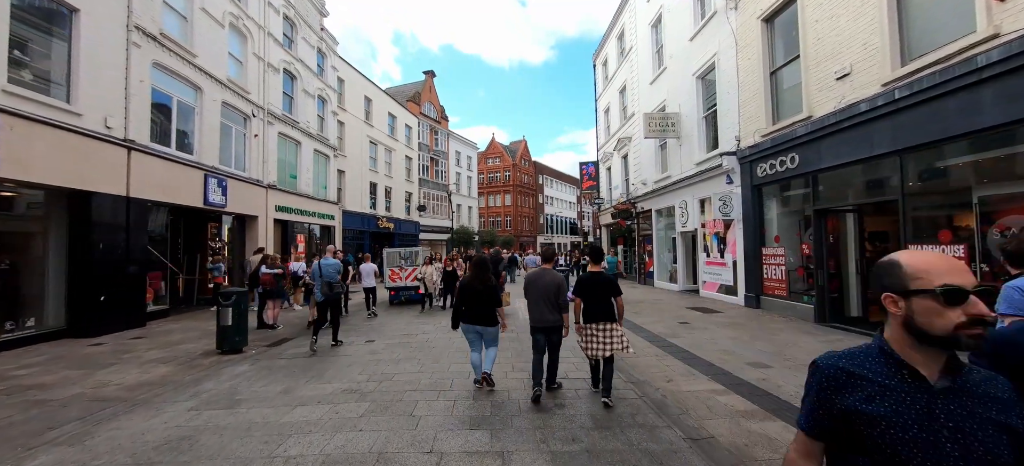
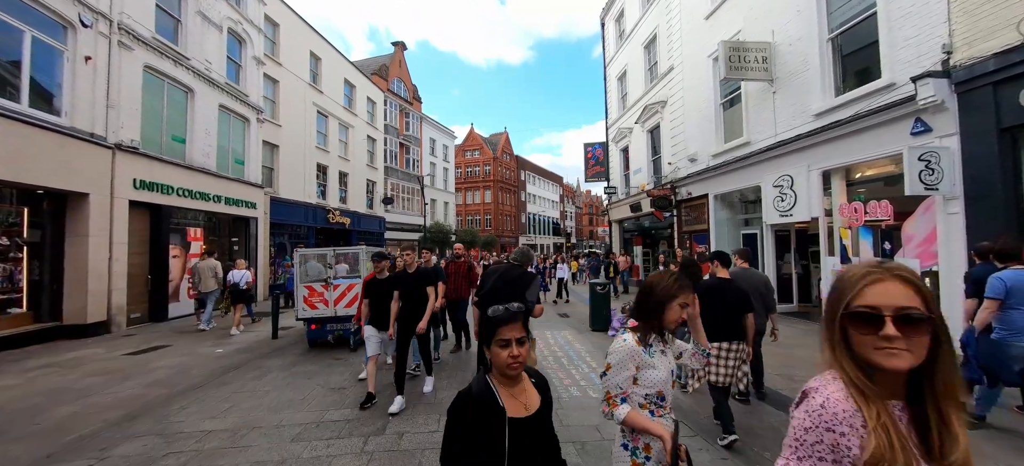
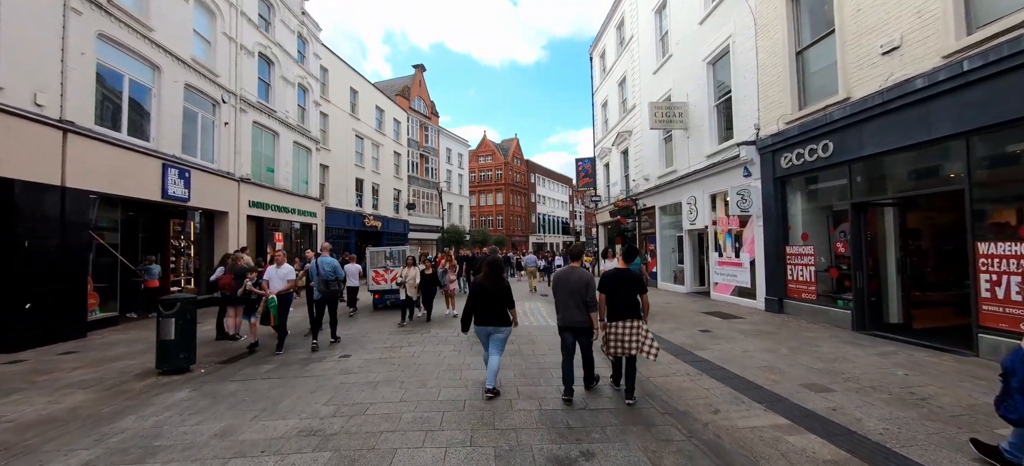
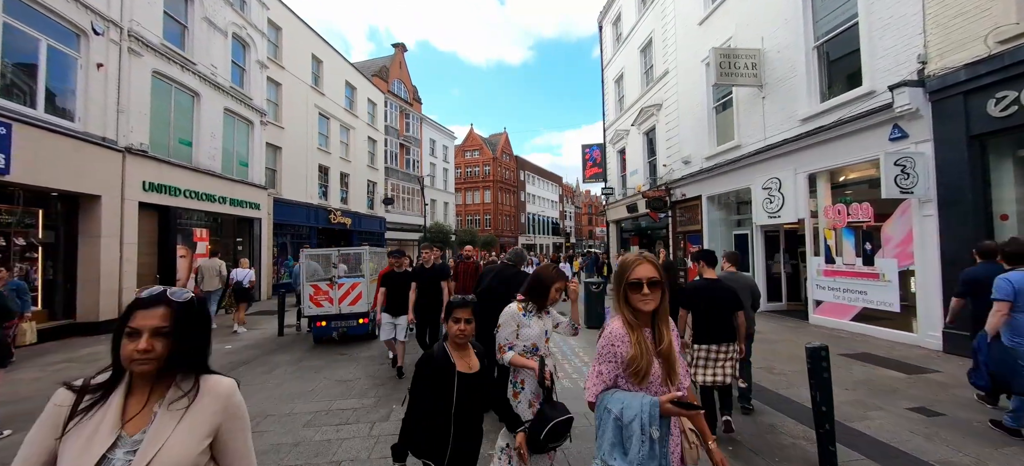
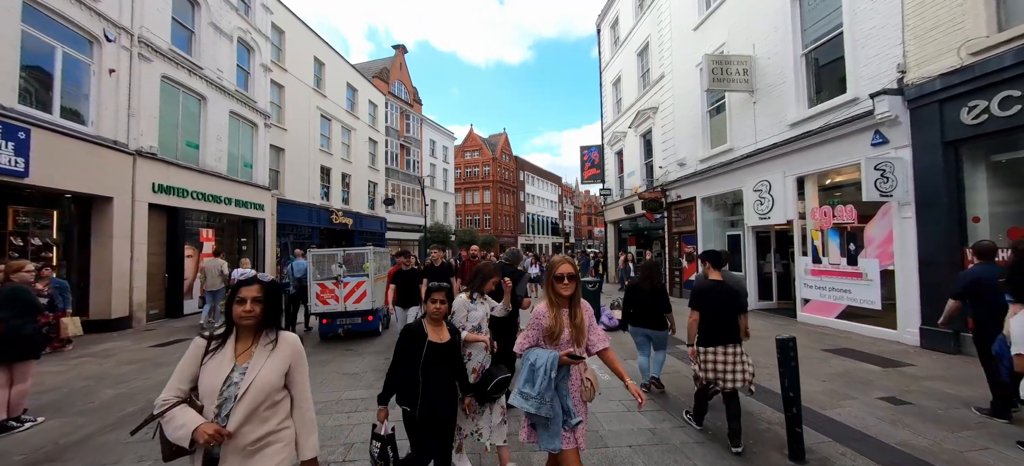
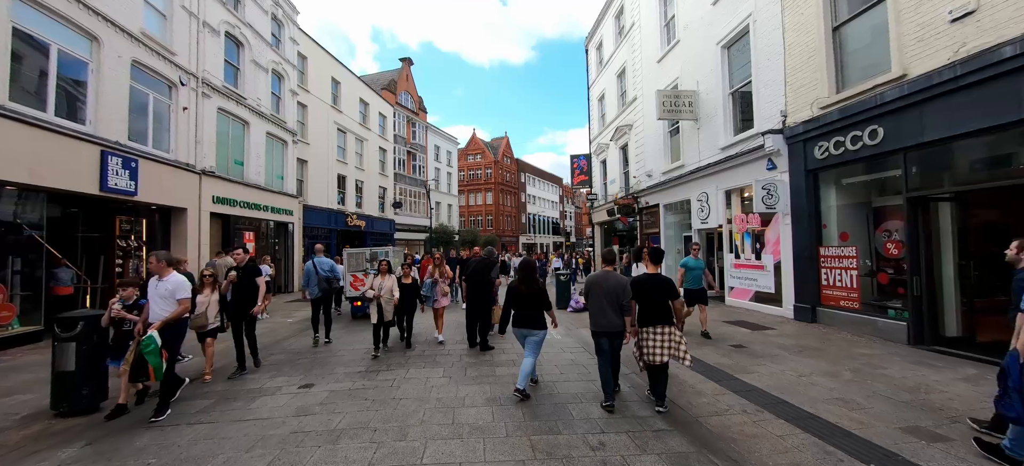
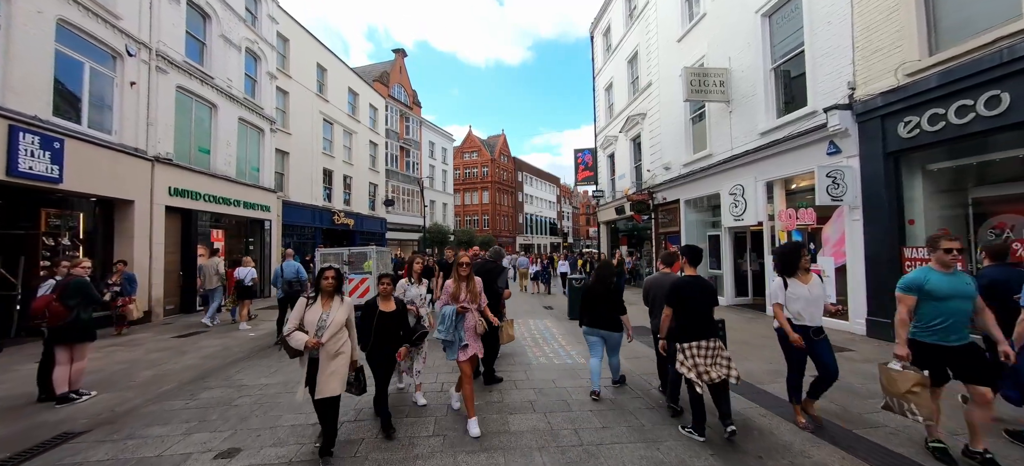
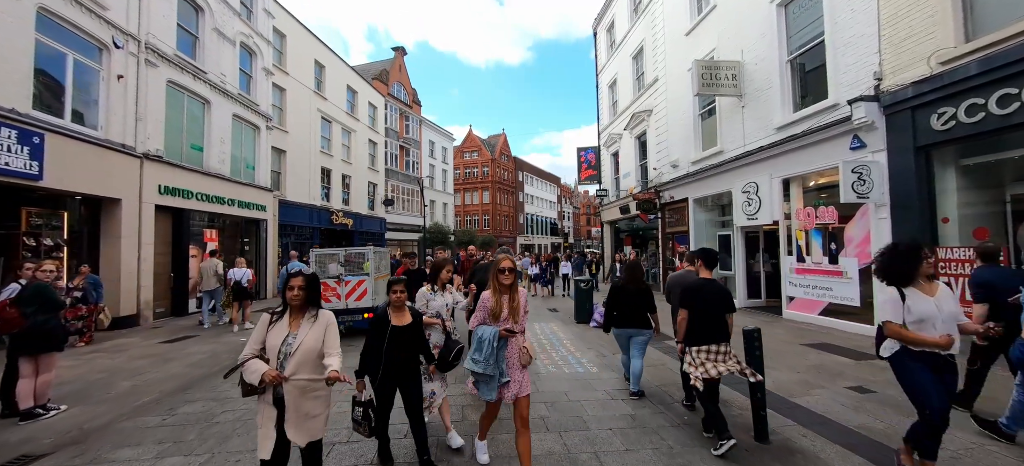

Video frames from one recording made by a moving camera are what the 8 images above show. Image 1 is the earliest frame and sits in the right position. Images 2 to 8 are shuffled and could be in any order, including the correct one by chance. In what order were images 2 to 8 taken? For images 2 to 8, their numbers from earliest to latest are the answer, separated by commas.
3, 6, 7, 8, 5, 4, 2
